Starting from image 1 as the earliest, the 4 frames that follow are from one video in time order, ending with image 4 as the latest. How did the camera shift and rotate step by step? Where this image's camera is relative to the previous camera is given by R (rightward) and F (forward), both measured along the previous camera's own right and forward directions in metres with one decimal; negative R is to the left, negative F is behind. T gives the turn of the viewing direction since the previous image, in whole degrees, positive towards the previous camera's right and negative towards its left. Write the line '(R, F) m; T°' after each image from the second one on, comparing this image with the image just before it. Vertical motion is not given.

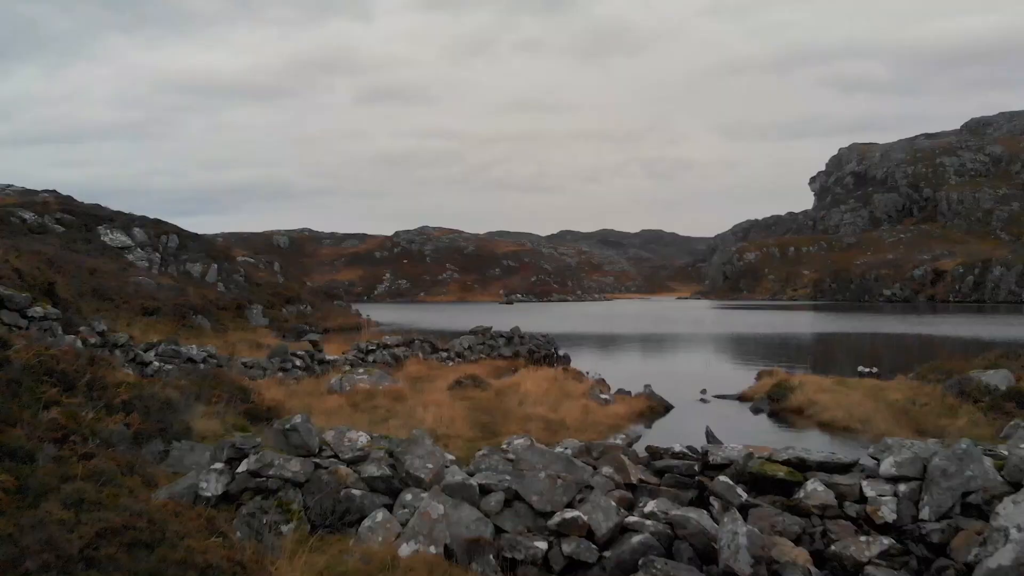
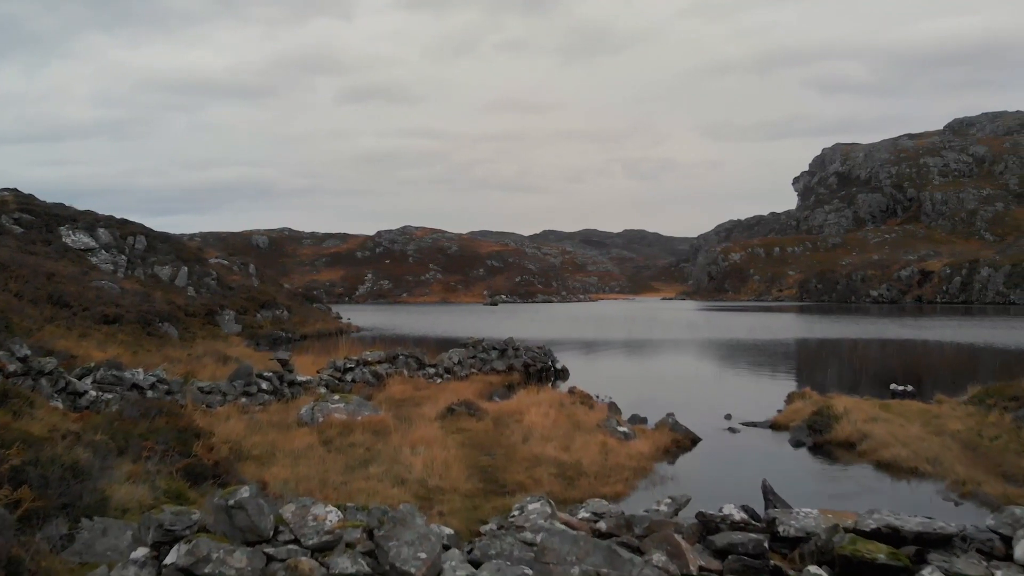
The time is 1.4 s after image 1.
(-0.4, +2.1) m; +2°
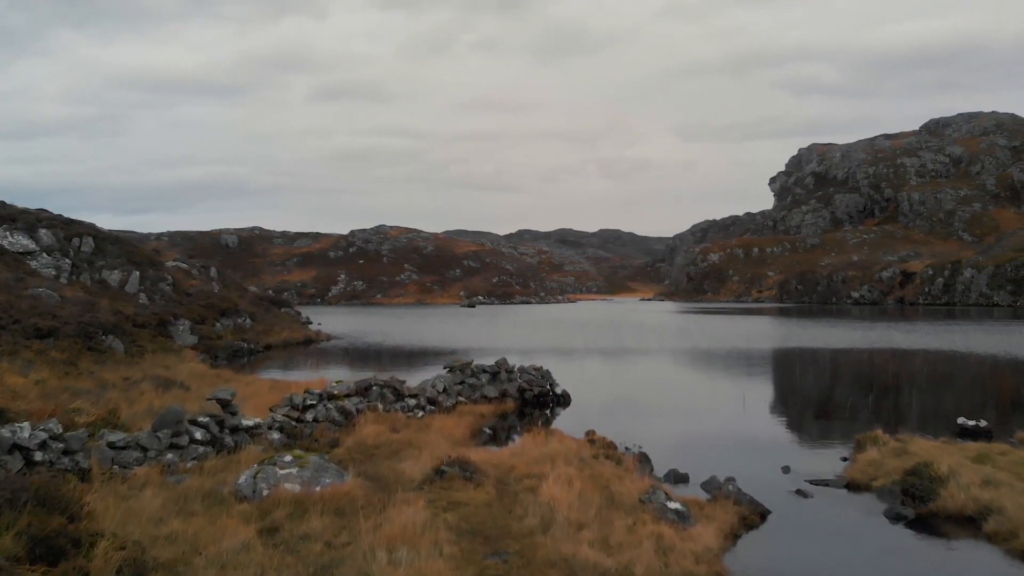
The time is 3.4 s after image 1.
(-0.6, +3.2) m; +2°
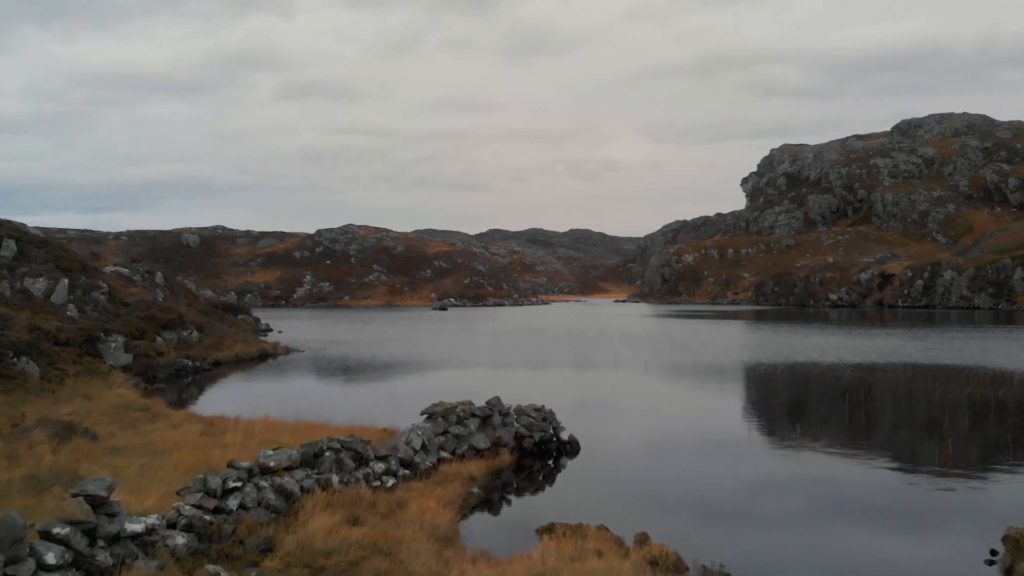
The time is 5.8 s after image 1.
(-0.7, +4.0) m; +3°
